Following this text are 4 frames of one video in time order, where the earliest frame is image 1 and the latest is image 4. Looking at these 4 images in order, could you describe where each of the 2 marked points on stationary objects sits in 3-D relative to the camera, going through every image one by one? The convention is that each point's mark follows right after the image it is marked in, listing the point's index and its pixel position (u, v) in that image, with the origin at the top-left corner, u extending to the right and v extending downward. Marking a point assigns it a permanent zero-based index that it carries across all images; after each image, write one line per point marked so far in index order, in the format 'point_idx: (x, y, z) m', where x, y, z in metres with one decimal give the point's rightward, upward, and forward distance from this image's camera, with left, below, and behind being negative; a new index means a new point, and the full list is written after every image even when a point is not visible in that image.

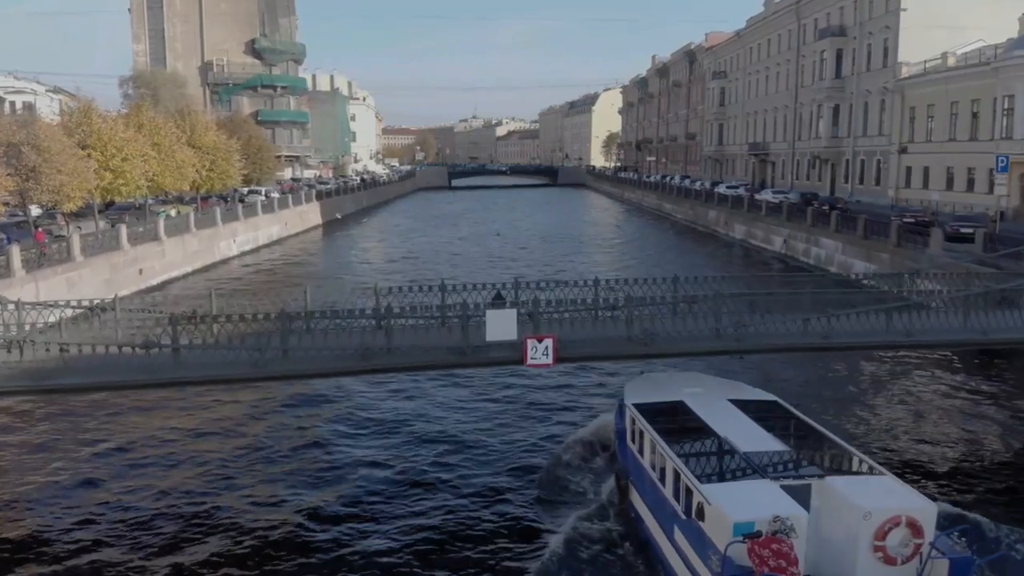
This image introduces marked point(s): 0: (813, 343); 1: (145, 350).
0: (+4.0, -0.7, +12.1) m
1: (-4.3, -0.8, +10.6) m
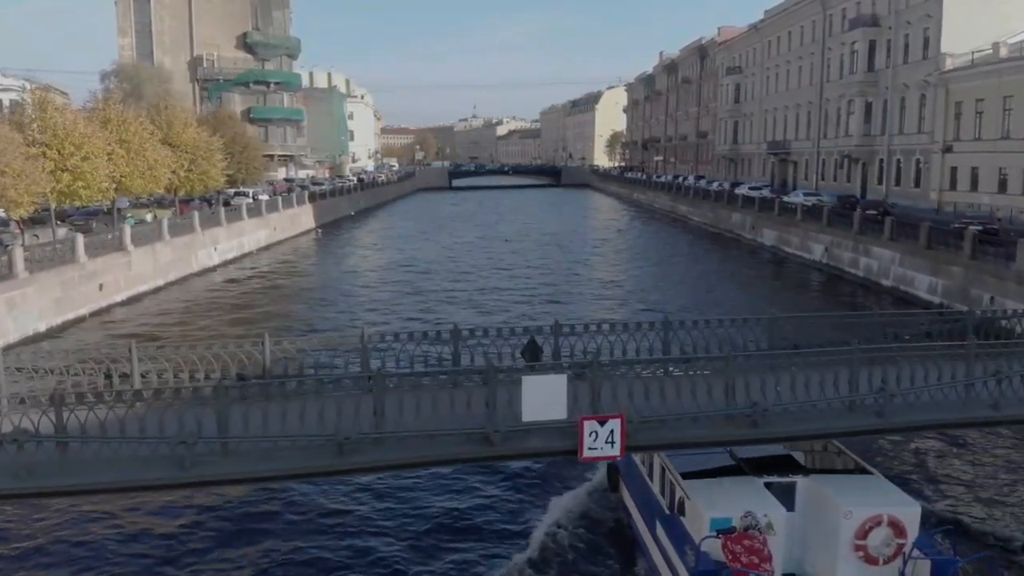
0: (+4.4, -1.2, +8.6) m
1: (-3.9, -1.2, +7.1) m
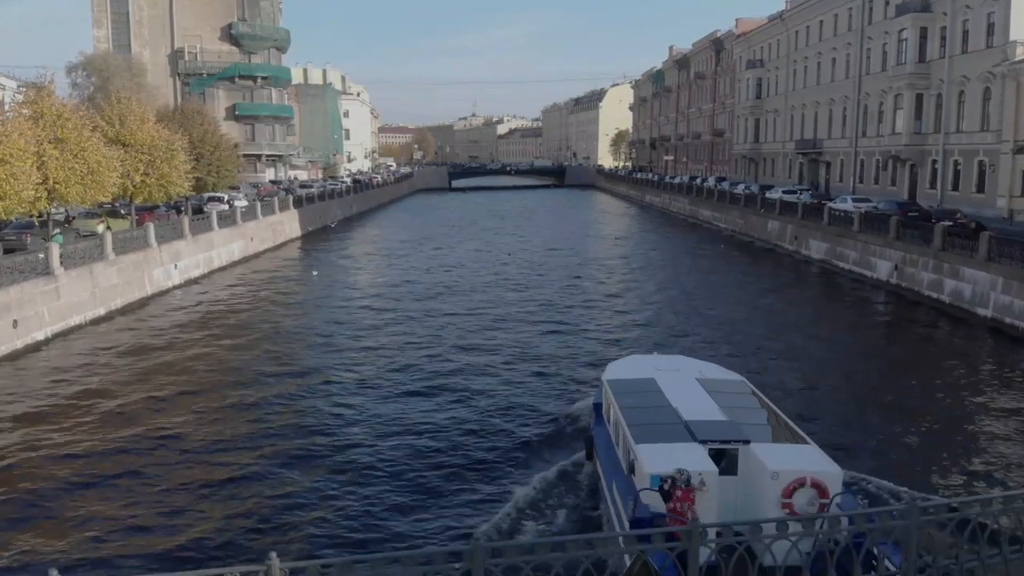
0: (+4.9, -2.0, +3.8) m
1: (-3.5, -2.0, +2.3) m
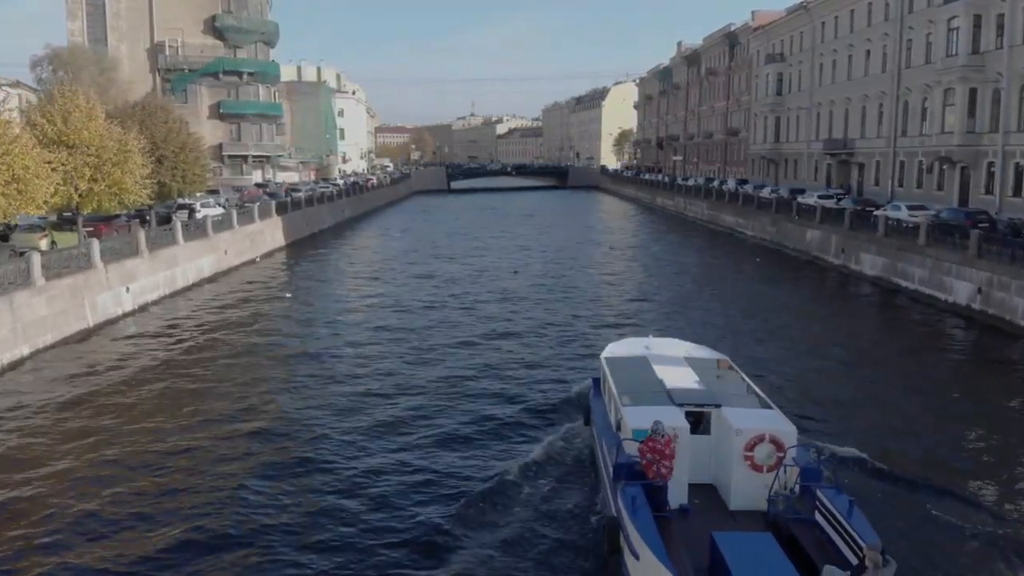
0: (+5.2, -2.7, -0.4) m
1: (-3.1, -2.7, -1.9) m
